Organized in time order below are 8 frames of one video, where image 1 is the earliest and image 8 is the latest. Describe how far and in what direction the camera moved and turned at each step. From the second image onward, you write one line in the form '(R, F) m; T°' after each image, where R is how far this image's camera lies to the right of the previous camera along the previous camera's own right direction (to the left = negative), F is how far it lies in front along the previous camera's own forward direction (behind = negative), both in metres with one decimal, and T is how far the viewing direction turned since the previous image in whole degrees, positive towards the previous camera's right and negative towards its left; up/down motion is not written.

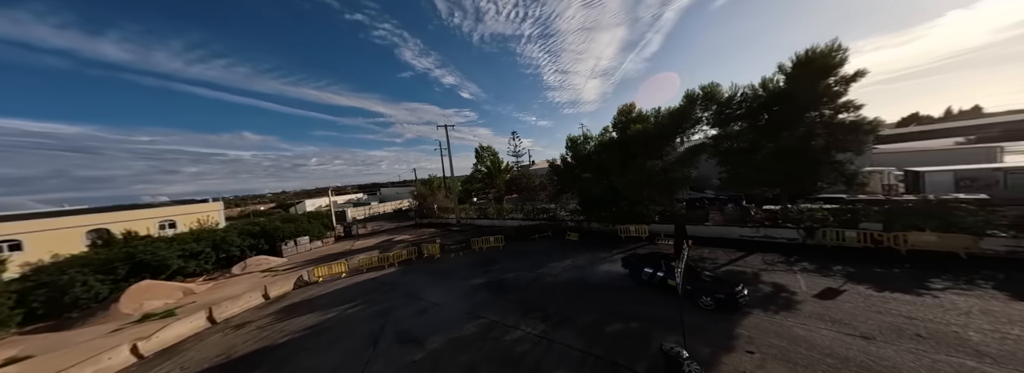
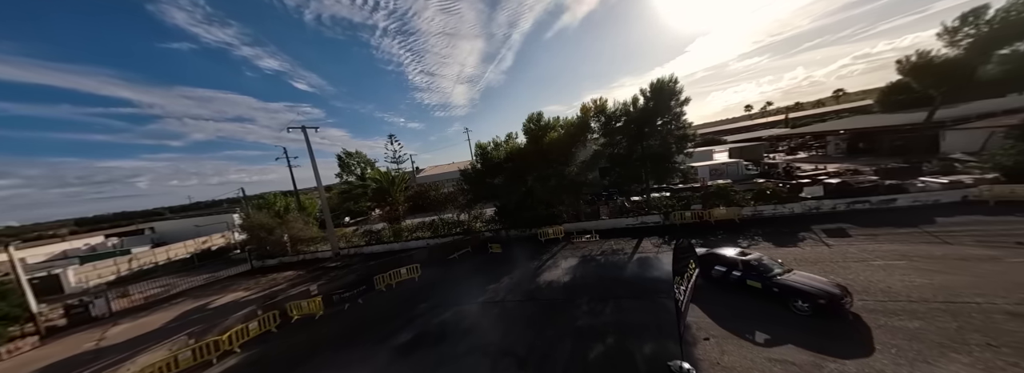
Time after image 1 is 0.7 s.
(-2.1, +2.1) m; +28°
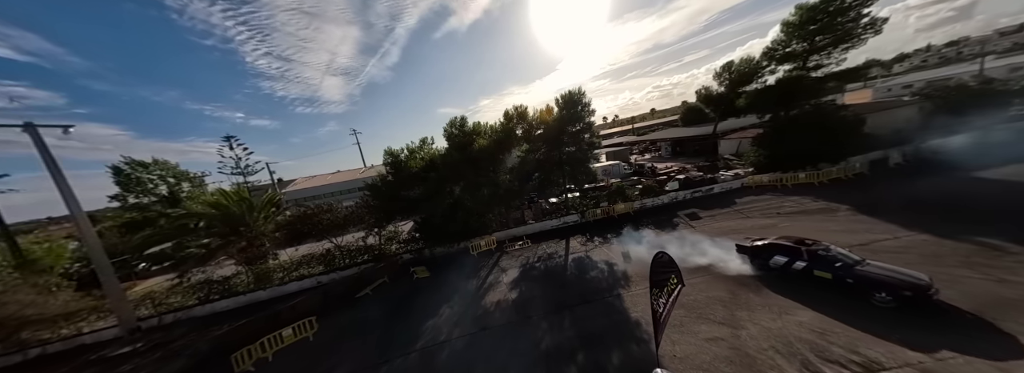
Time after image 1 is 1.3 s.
(-1.5, +1.4) m; +23°
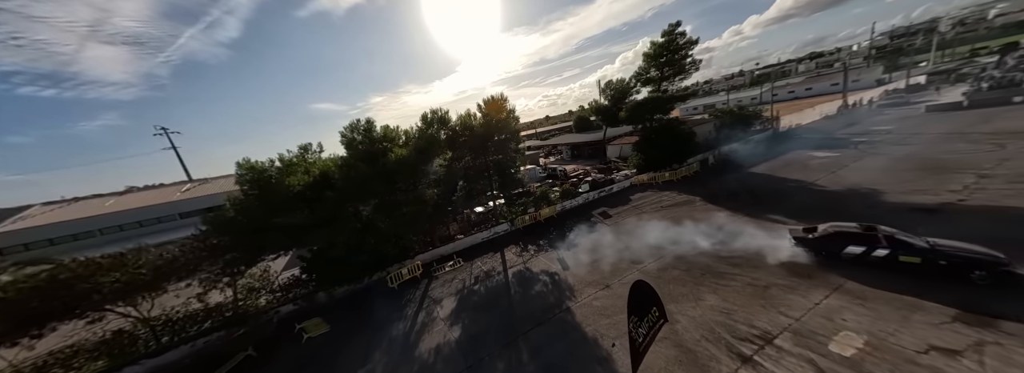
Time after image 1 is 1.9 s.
(-1.0, +1.5) m; +21°
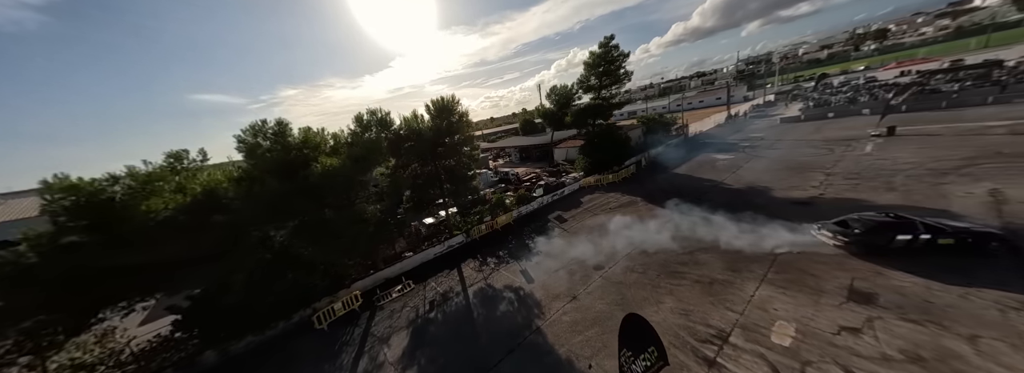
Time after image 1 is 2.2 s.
(-0.5, +1.0) m; +13°
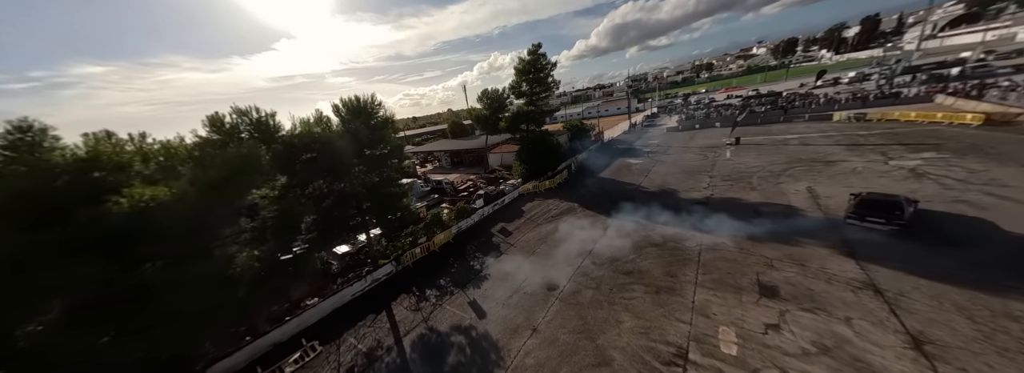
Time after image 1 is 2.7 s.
(-0.5, +1.5) m; +16°
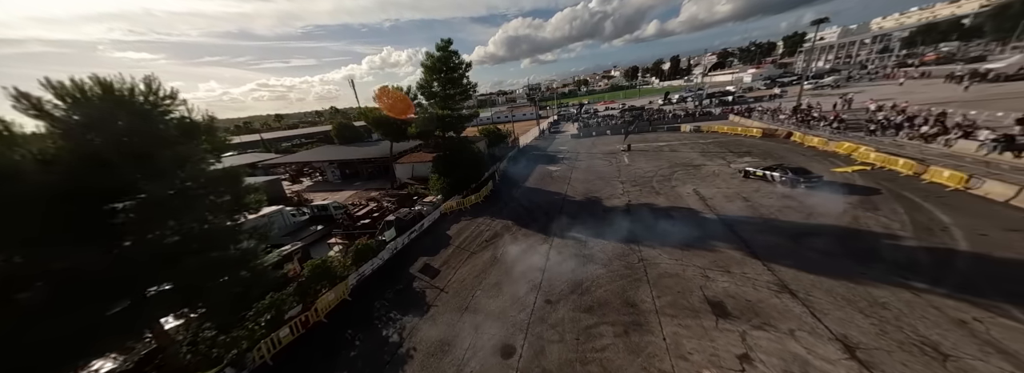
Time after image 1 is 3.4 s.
(-0.5, +2.9) m; +21°
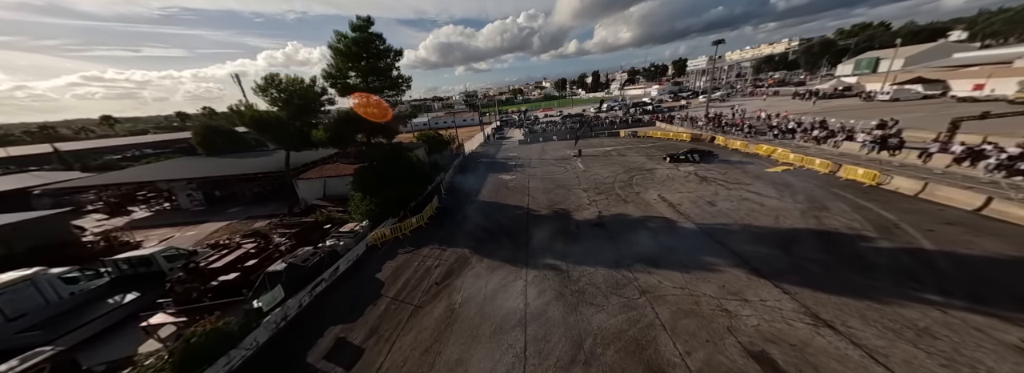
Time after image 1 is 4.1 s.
(-0.6, +3.7) m; +14°
